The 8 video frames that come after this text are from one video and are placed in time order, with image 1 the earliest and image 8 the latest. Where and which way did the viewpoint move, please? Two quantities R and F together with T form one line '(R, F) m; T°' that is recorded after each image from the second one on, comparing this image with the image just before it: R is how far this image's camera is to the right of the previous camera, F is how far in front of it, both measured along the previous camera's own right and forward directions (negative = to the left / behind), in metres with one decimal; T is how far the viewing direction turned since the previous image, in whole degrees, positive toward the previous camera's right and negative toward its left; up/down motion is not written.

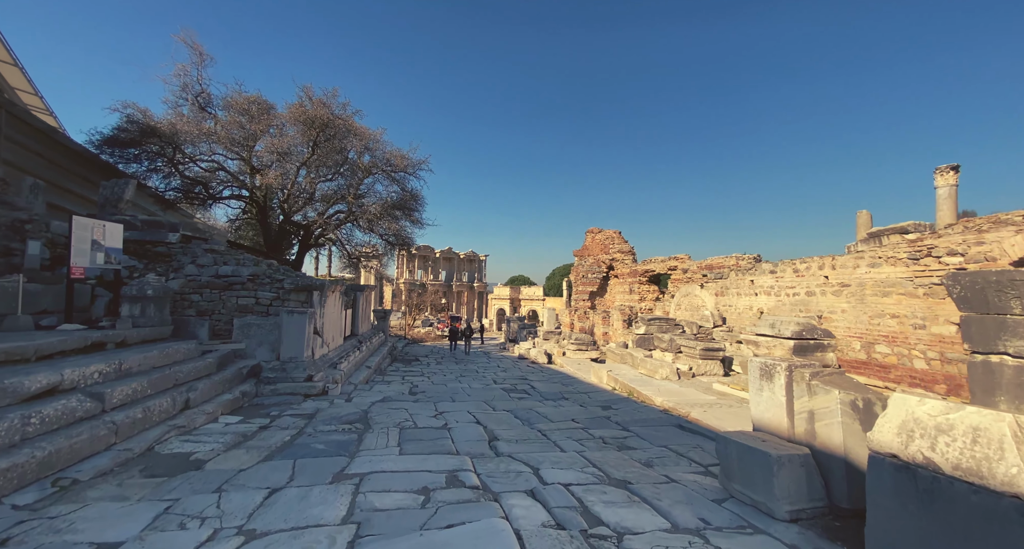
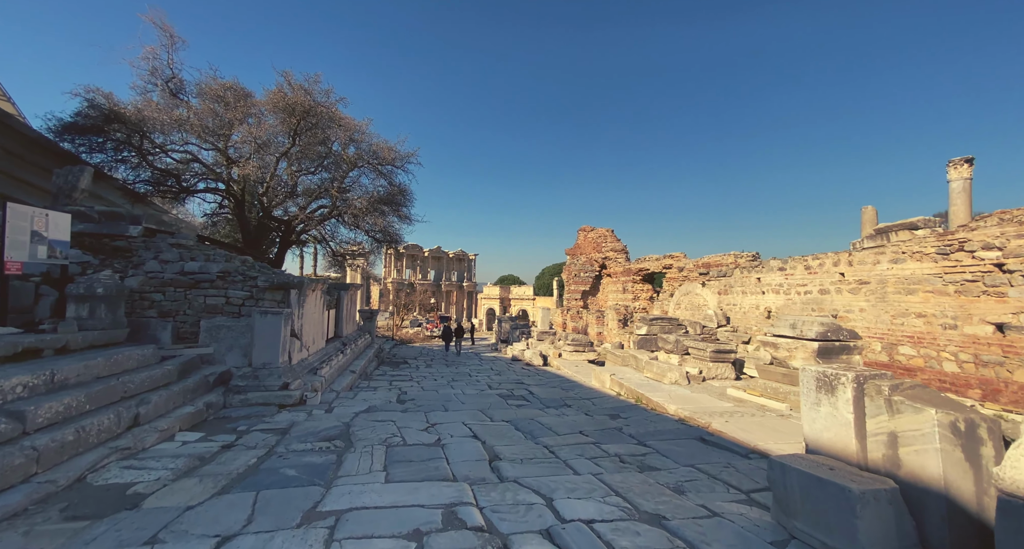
(-0.1, +0.6) m; +1°
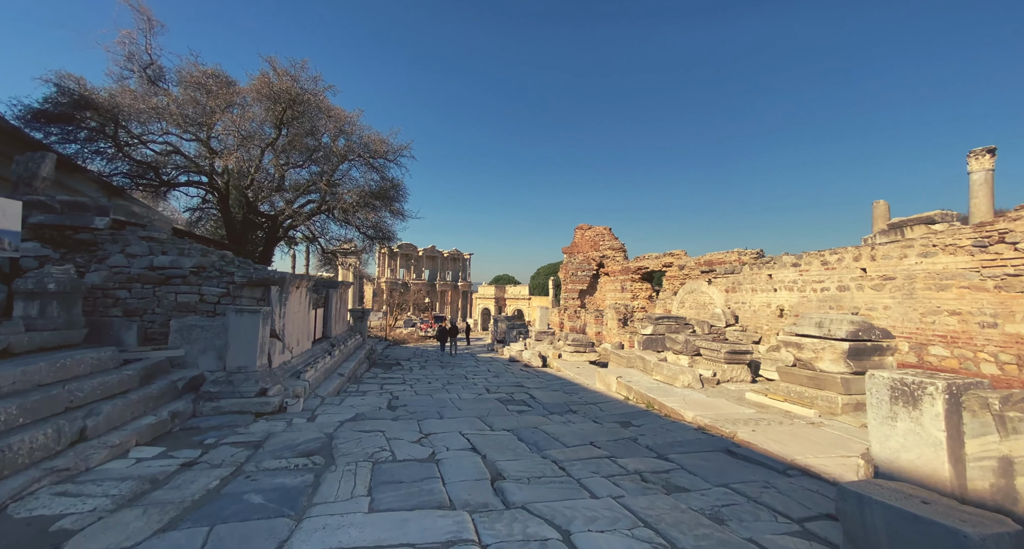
(-0.1, +0.5) m; +1°
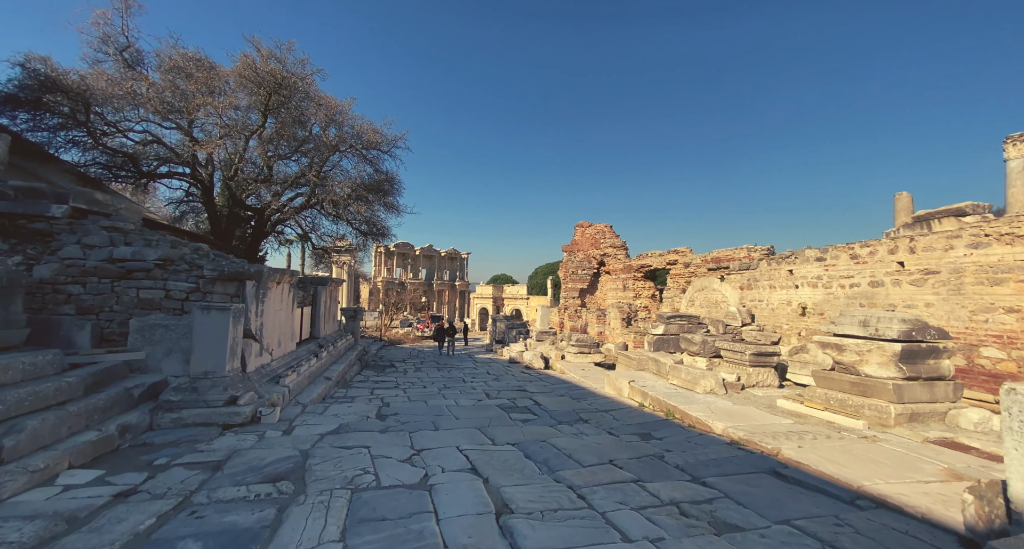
(-0.1, +0.6) m; 0°
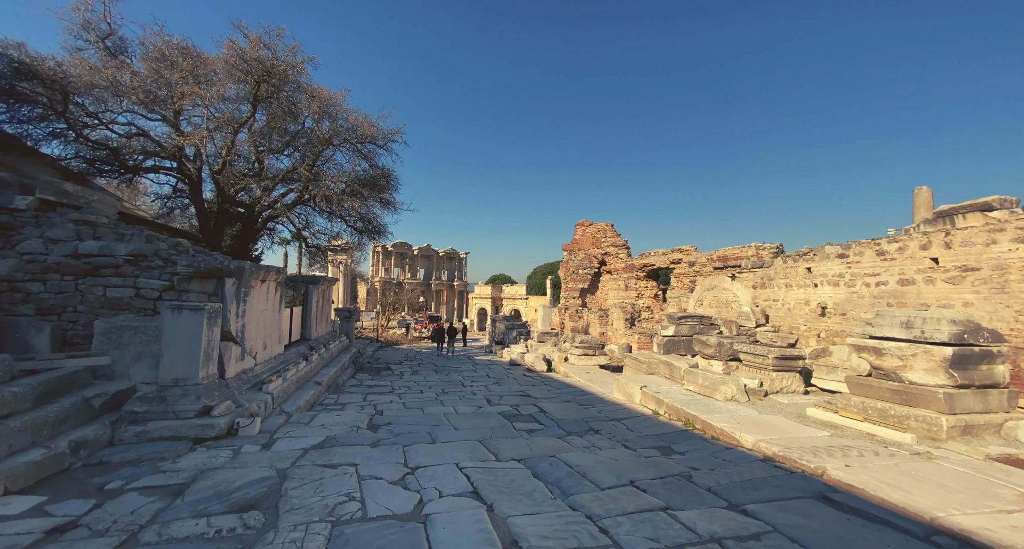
(-0.1, +0.4) m; 0°
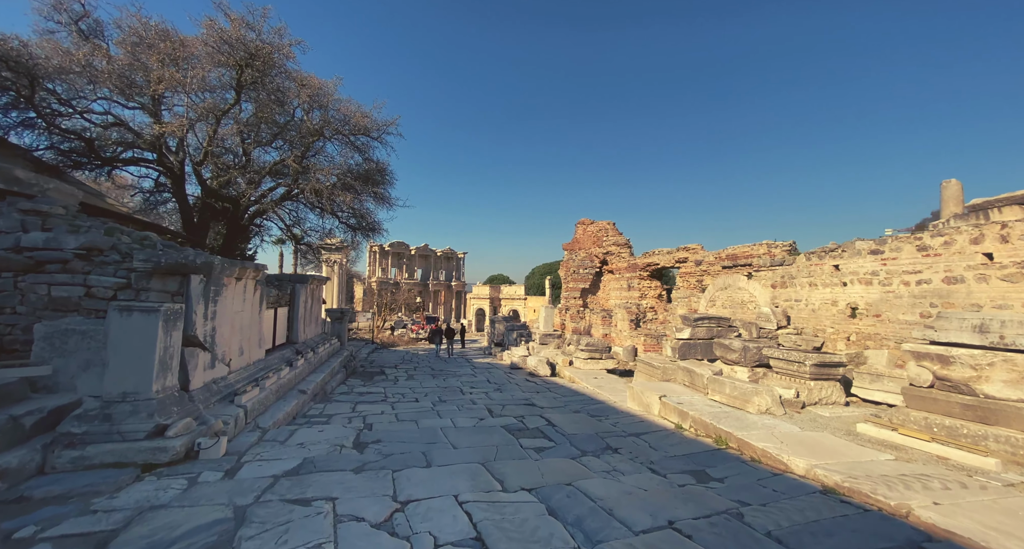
(-0.1, +0.6) m; 0°
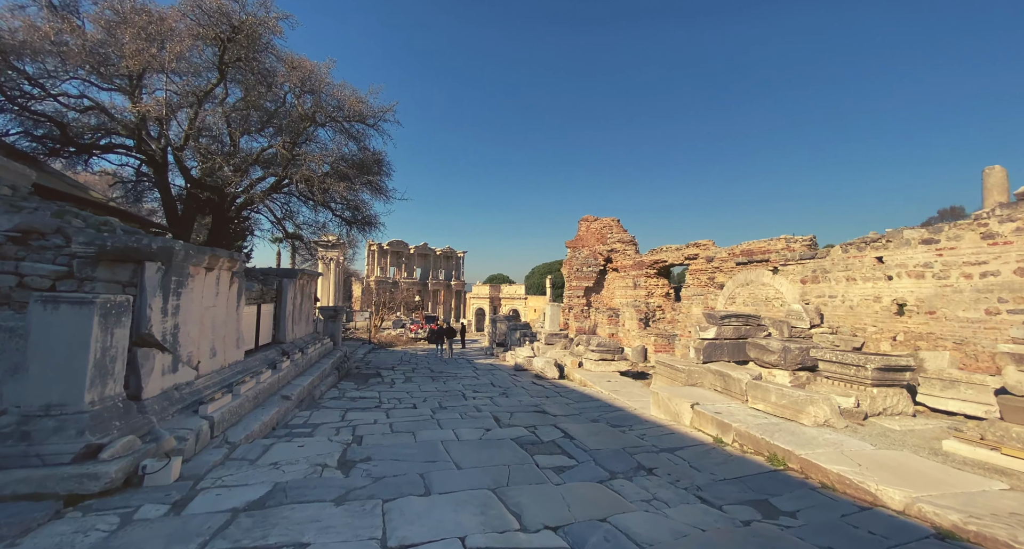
(-0.1, +0.7) m; 0°
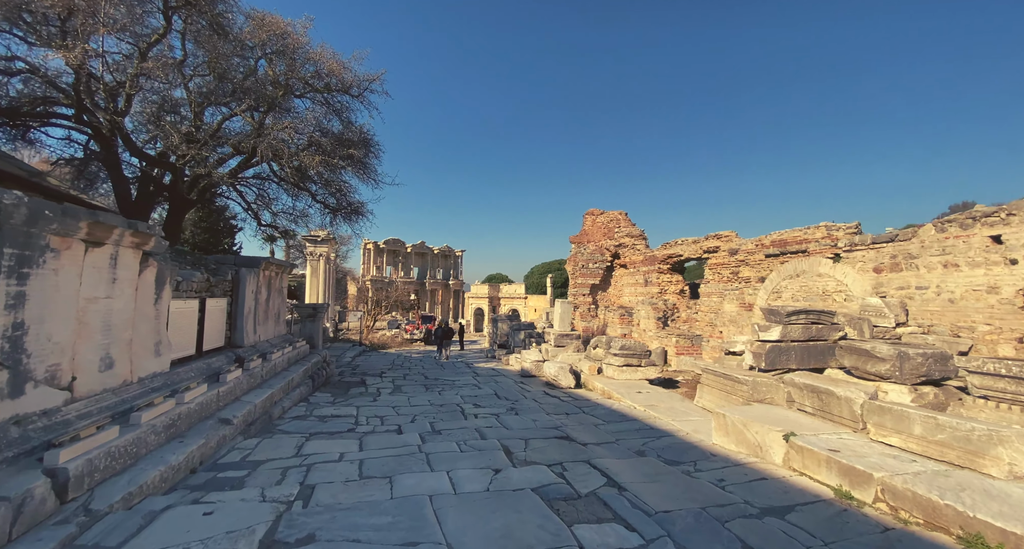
(-0.2, +1.4) m; 0°
